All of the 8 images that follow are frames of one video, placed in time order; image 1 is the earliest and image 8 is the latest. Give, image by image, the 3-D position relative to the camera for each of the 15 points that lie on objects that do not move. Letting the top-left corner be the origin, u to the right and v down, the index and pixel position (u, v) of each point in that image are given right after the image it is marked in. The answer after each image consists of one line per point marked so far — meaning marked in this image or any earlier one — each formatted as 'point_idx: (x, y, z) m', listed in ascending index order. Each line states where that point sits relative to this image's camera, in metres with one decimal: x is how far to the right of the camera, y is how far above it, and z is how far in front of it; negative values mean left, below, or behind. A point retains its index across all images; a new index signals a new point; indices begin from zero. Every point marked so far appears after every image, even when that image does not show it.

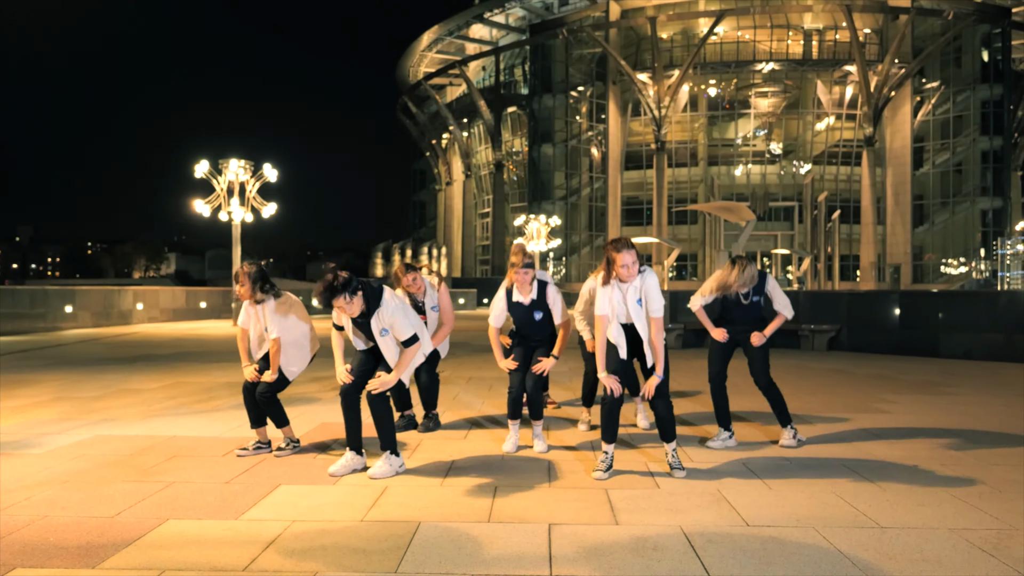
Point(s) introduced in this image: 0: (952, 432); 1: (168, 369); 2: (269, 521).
0: (+4.2, -1.4, +6.6) m
1: (-5.7, -1.3, +11.4) m
2: (-1.4, -1.3, +3.9) m
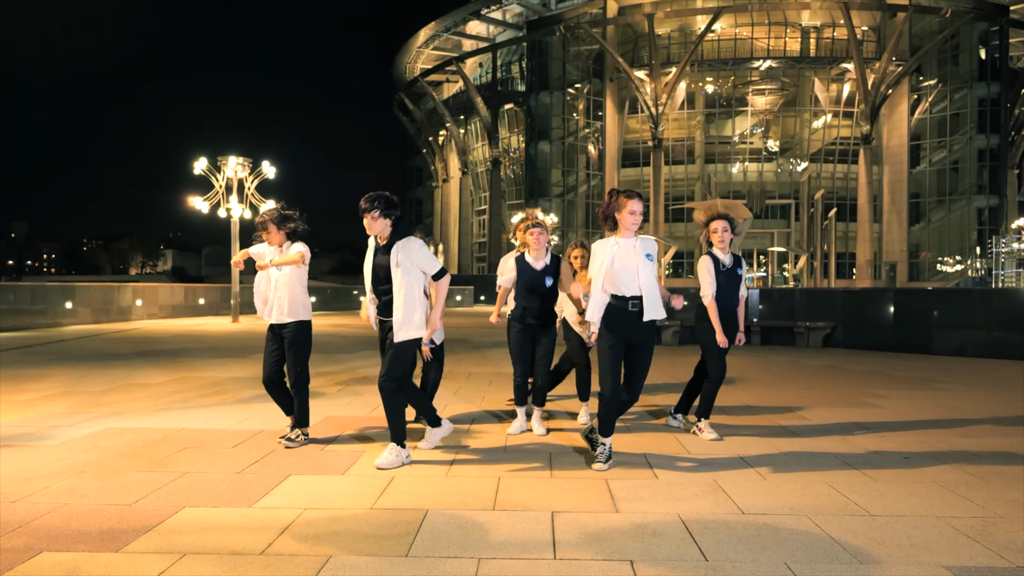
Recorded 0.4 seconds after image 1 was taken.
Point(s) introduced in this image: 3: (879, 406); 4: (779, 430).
0: (+4.3, -1.4, +6.8) m
1: (-5.7, -1.3, +11.5) m
2: (-1.3, -1.3, +4.0) m
3: (+4.3, -1.4, +8.0) m
4: (+2.5, -1.4, +6.5) m
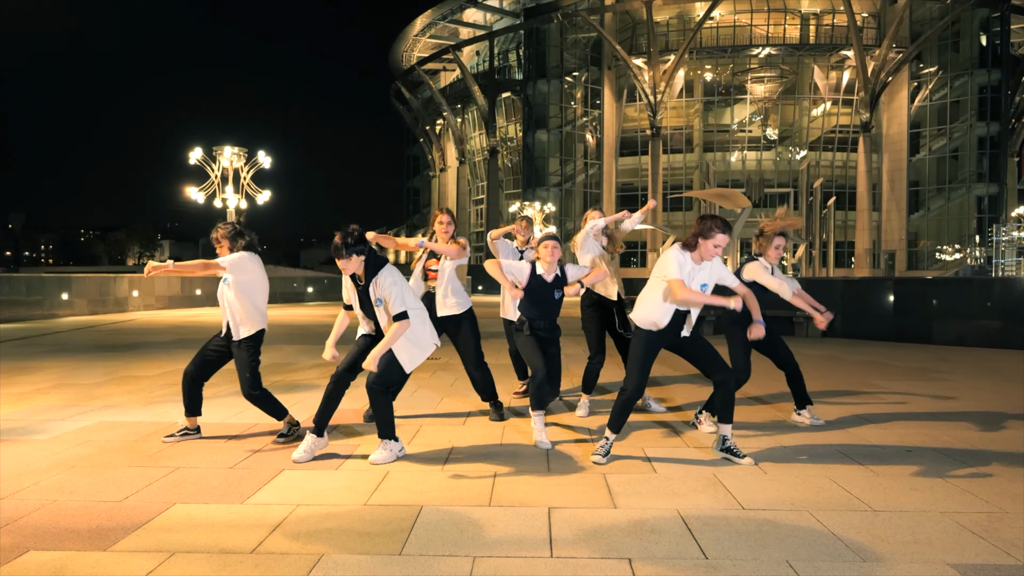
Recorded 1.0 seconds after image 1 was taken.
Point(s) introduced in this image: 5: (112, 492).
0: (+4.2, -1.3, +6.7) m
1: (-5.7, -1.1, +11.4) m
2: (-1.4, -1.3, +4.0) m
3: (+4.3, -1.3, +8.0) m
4: (+2.5, -1.3, +6.4) m
5: (-2.4, -1.3, +4.2) m
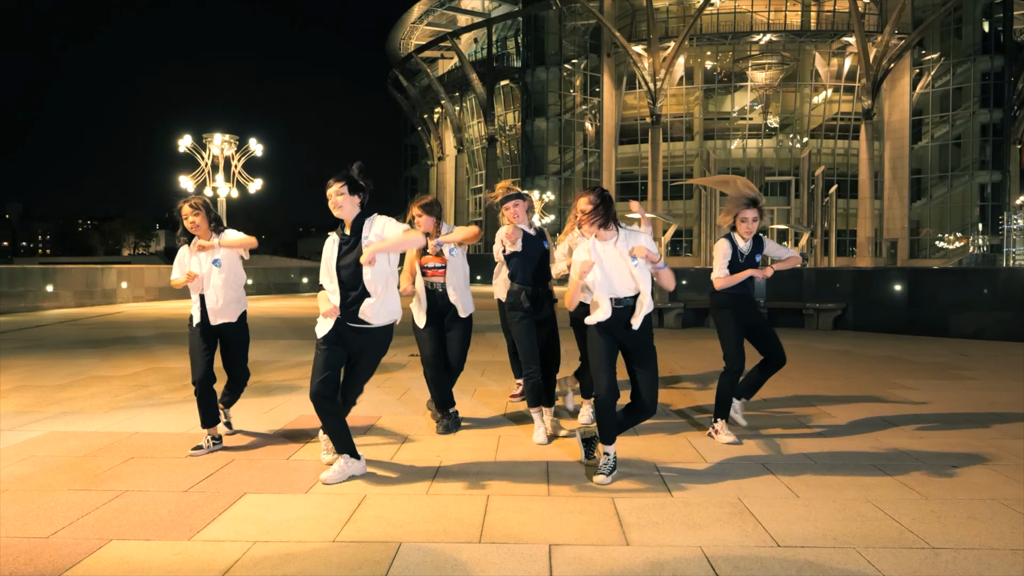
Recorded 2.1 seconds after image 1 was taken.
0: (+4.2, -1.2, +6.2) m
1: (-5.8, -1.0, +10.8) m
2: (-1.4, -1.2, +3.4) m
3: (+4.2, -1.2, +7.4) m
4: (+2.5, -1.2, +5.9) m
5: (-2.5, -1.2, +3.6) m
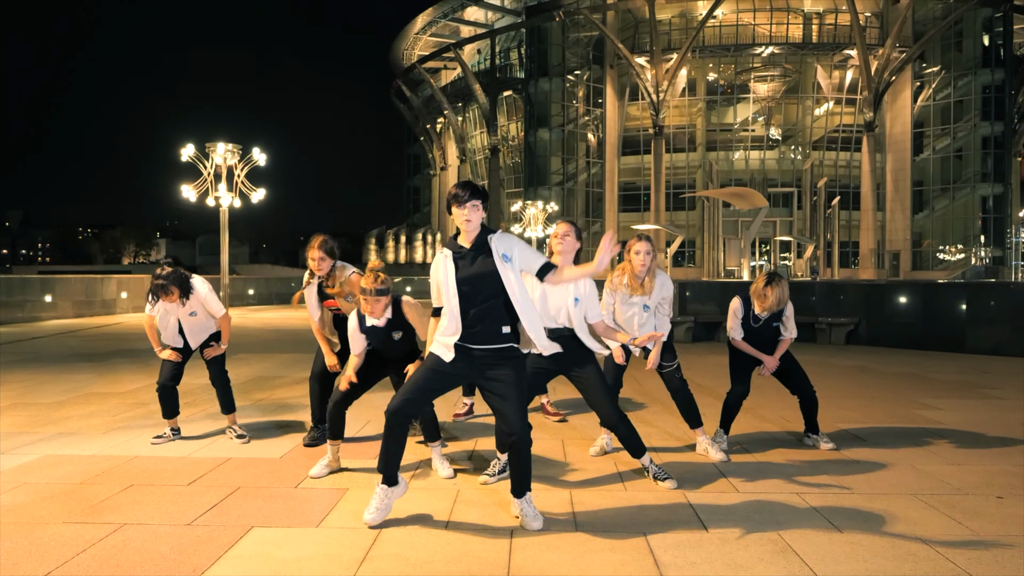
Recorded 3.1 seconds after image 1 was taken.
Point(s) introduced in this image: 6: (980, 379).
0: (+4.3, -1.4, +5.9) m
1: (-5.6, -1.2, +10.6) m
2: (-1.3, -1.3, +3.1) m
3: (+4.4, -1.4, +7.1) m
4: (+2.6, -1.4, +5.6) m
5: (-2.3, -1.3, +3.4) m
6: (+6.6, -1.3, +9.7) m
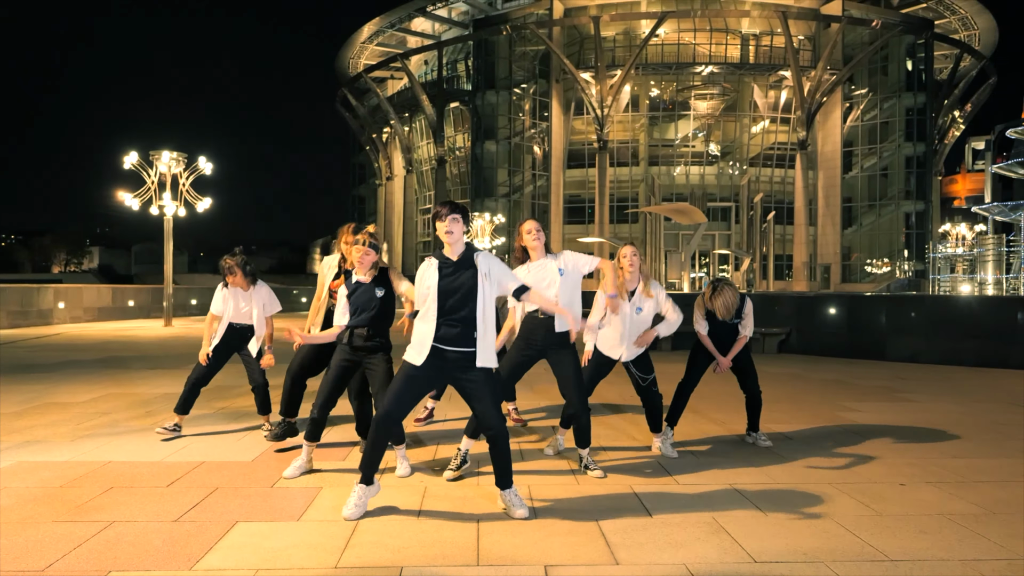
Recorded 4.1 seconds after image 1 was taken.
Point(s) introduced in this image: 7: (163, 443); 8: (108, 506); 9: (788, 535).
0: (+4.0, -1.5, +6.6) m
1: (-6.4, -1.4, +10.5) m
2: (-1.4, -1.4, +3.4) m
3: (+3.9, -1.5, +7.9) m
4: (+2.3, -1.5, +6.2) m
5: (-2.5, -1.4, +3.6) m
6: (+5.9, -1.5, +10.6) m
7: (-3.1, -1.4, +5.9) m
8: (-2.6, -1.4, +4.4) m
9: (+1.6, -1.4, +4.0) m
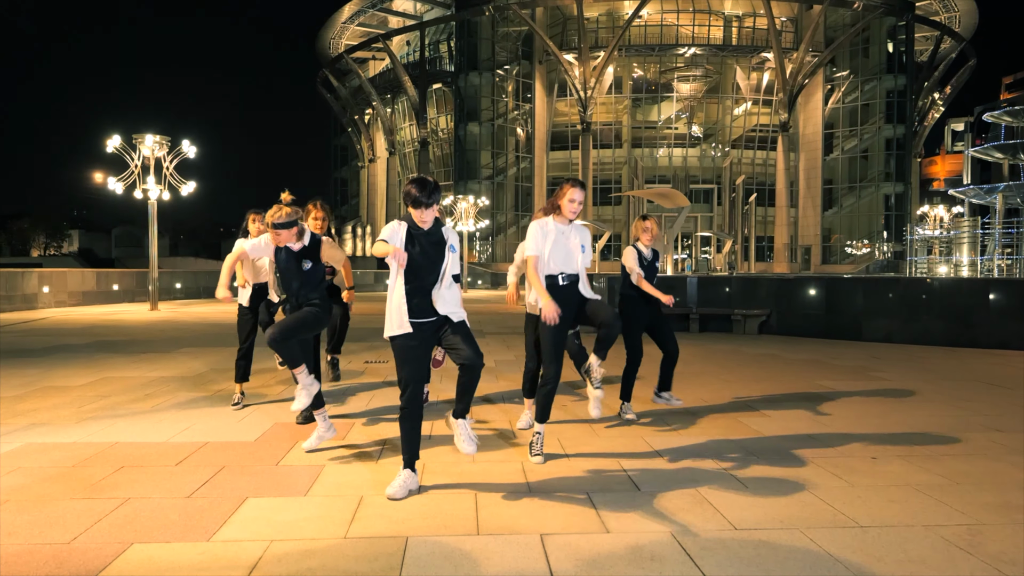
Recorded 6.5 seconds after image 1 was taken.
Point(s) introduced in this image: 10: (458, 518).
0: (+3.9, -1.3, +7.0) m
1: (-6.5, -1.1, +10.6) m
2: (-1.4, -1.3, +3.7) m
3: (+3.8, -1.3, +8.2) m
4: (+2.2, -1.3, +6.5) m
5: (-2.5, -1.4, +3.8) m
6: (+5.7, -1.2, +11.0) m
7: (-3.2, -1.3, +6.1) m
8: (-2.6, -1.3, +4.6) m
9: (+1.6, -1.4, +4.3) m
10: (-0.3, -1.3, +4.0) m
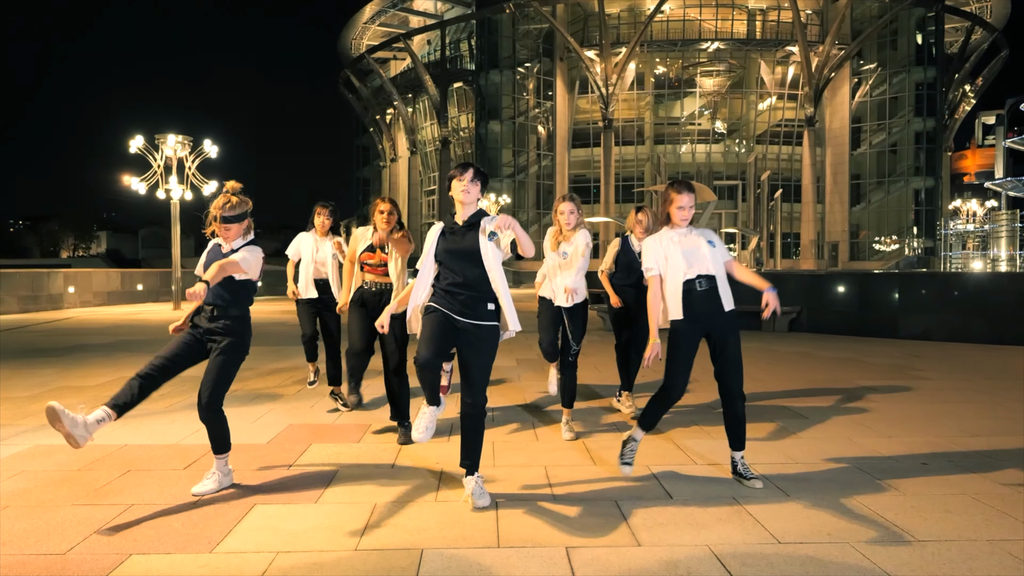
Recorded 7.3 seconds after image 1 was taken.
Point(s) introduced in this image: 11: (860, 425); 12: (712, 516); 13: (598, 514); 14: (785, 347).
0: (+4.1, -1.3, +6.6) m
1: (-6.2, -1.1, +10.5) m
2: (-1.3, -1.3, +3.4) m
3: (+4.0, -1.3, +7.8) m
4: (+2.4, -1.3, +6.2) m
5: (-2.4, -1.3, +3.6) m
6: (+6.1, -1.1, +10.5) m
7: (-3.0, -1.2, +5.9) m
8: (-2.5, -1.3, +4.4) m
9: (+1.7, -1.3, +3.9) m
10: (-0.2, -1.3, +3.7) m
11: (+3.2, -1.3, +6.4) m
12: (+1.2, -1.3, +4.0) m
13: (+0.5, -1.3, +4.0) m
14: (+4.9, -1.0, +12.3) m
